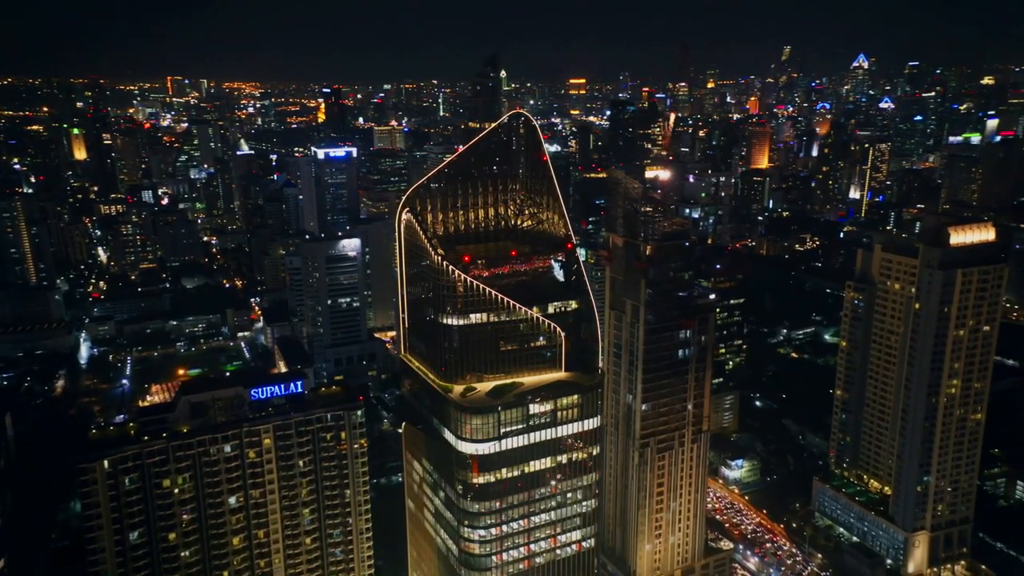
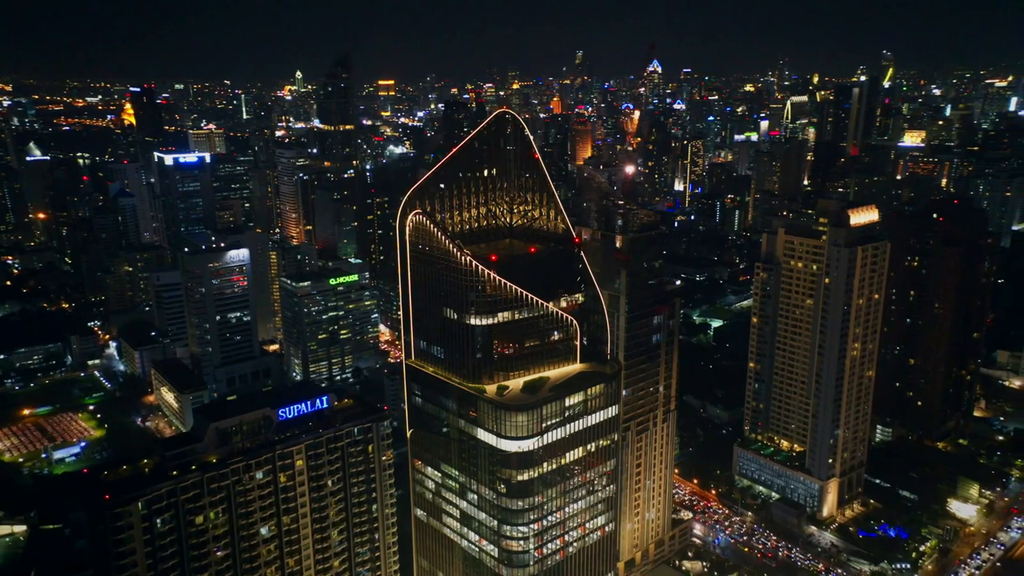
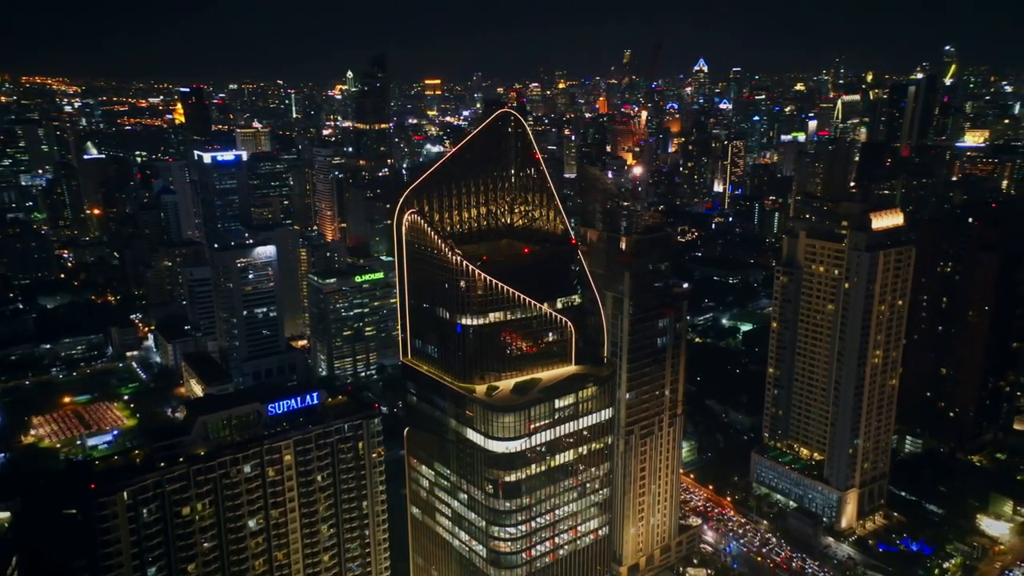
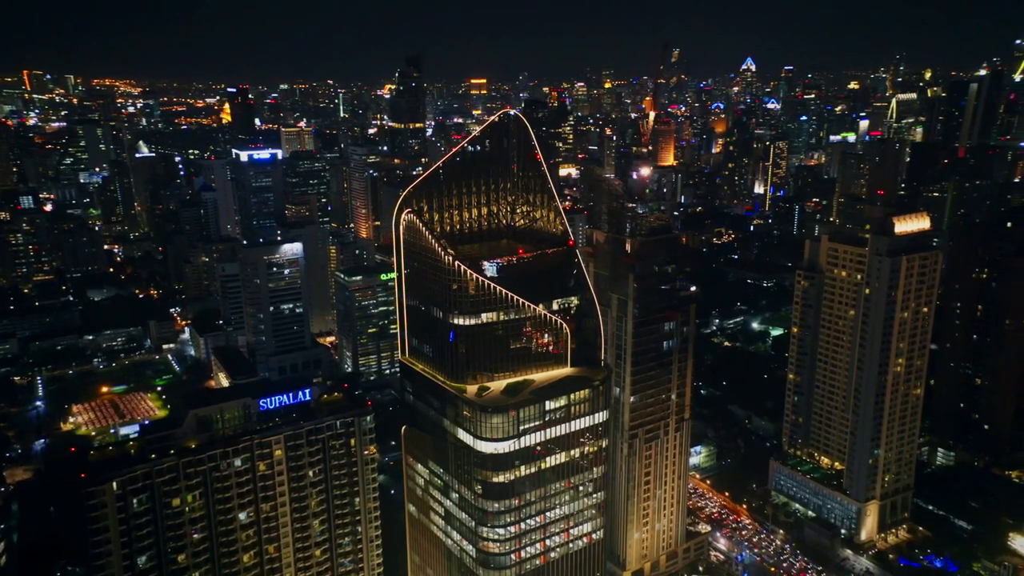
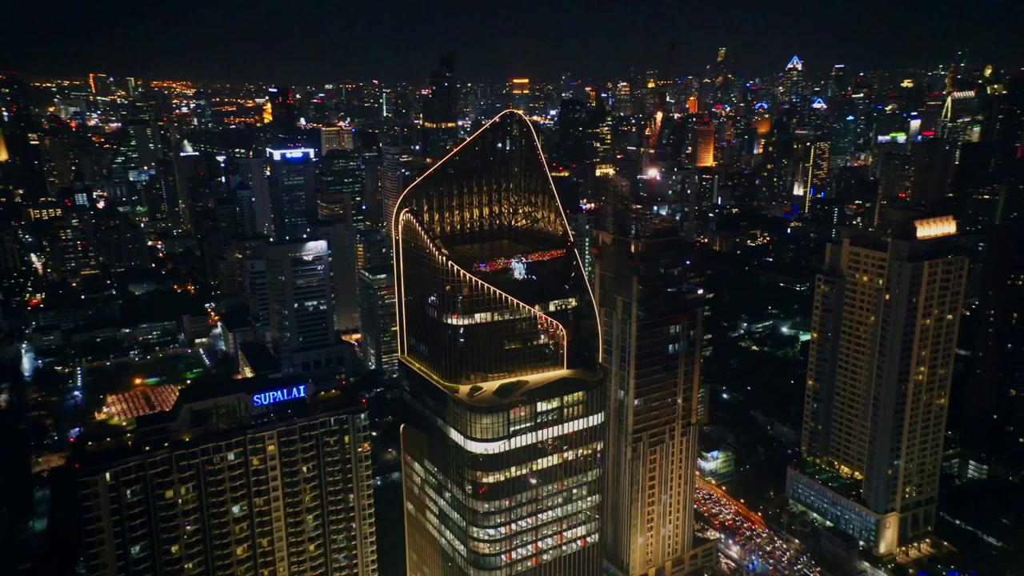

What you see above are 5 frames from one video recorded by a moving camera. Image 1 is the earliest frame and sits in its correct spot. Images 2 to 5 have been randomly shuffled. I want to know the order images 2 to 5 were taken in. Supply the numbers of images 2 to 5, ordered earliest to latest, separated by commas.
5, 4, 3, 2
